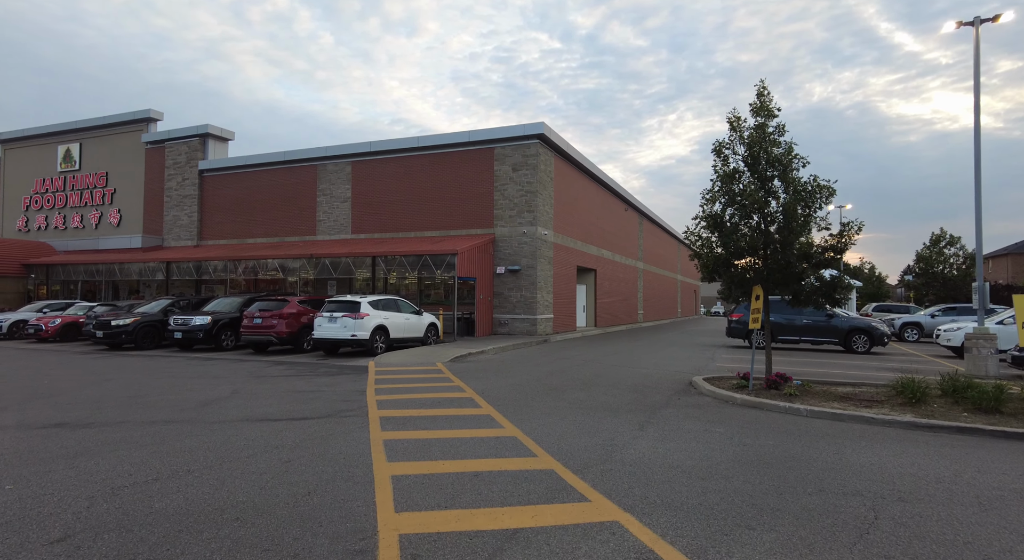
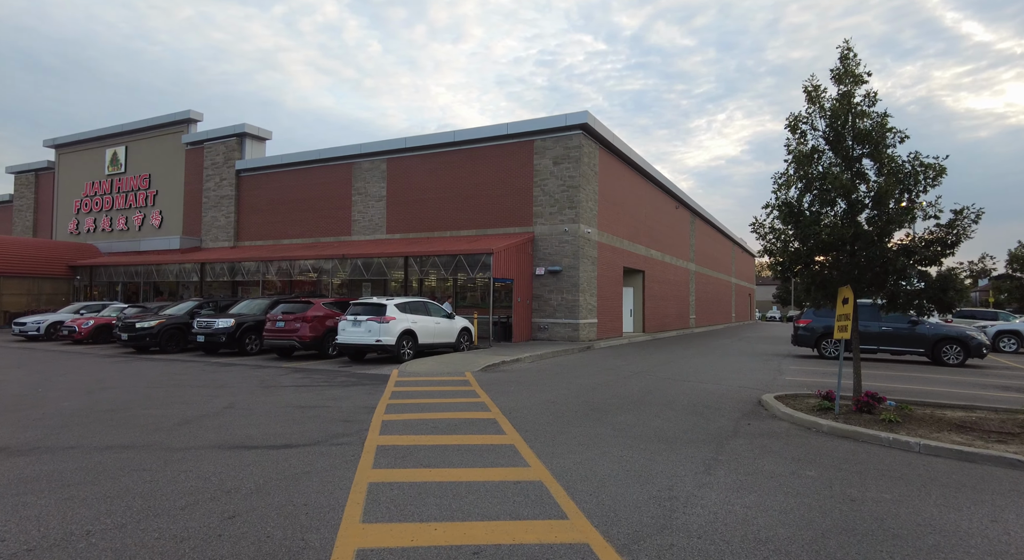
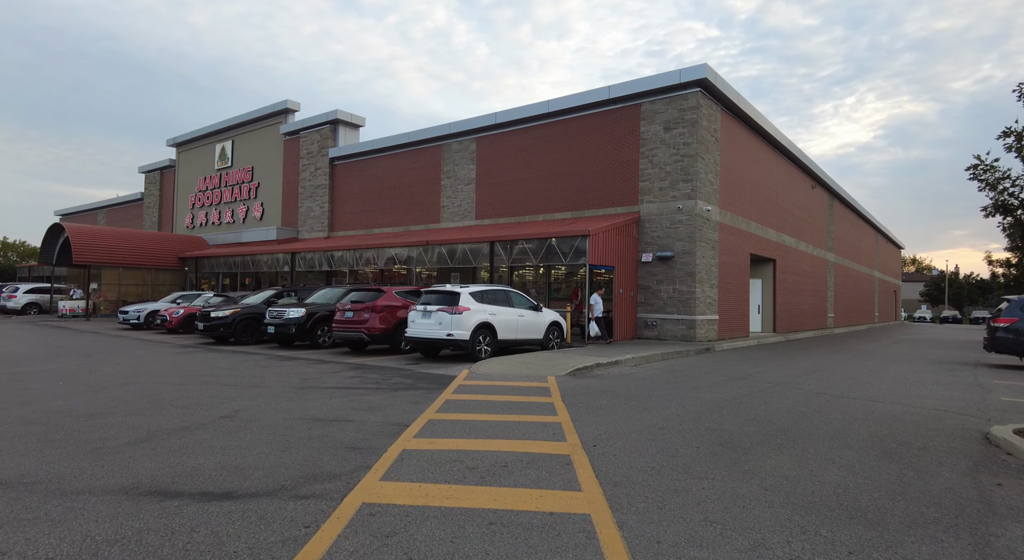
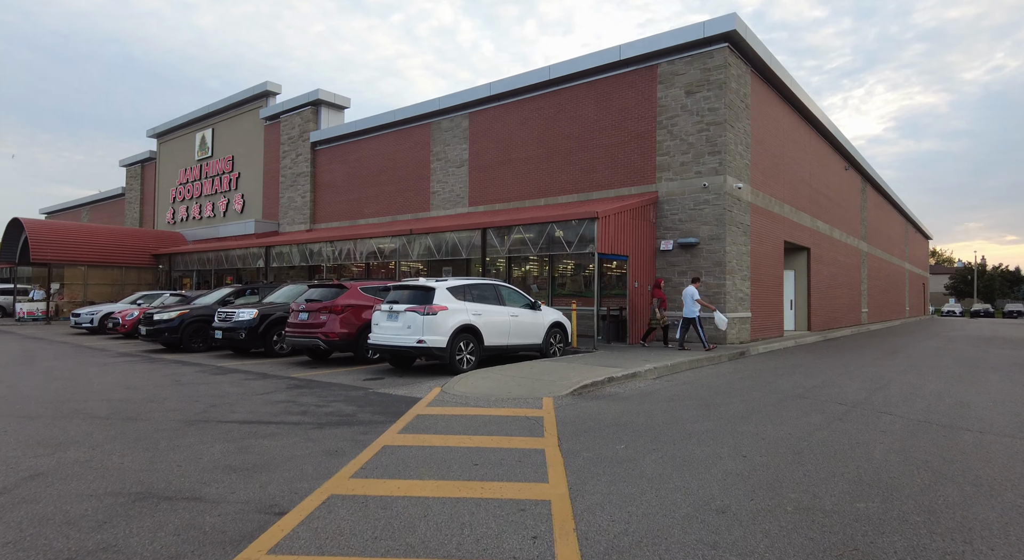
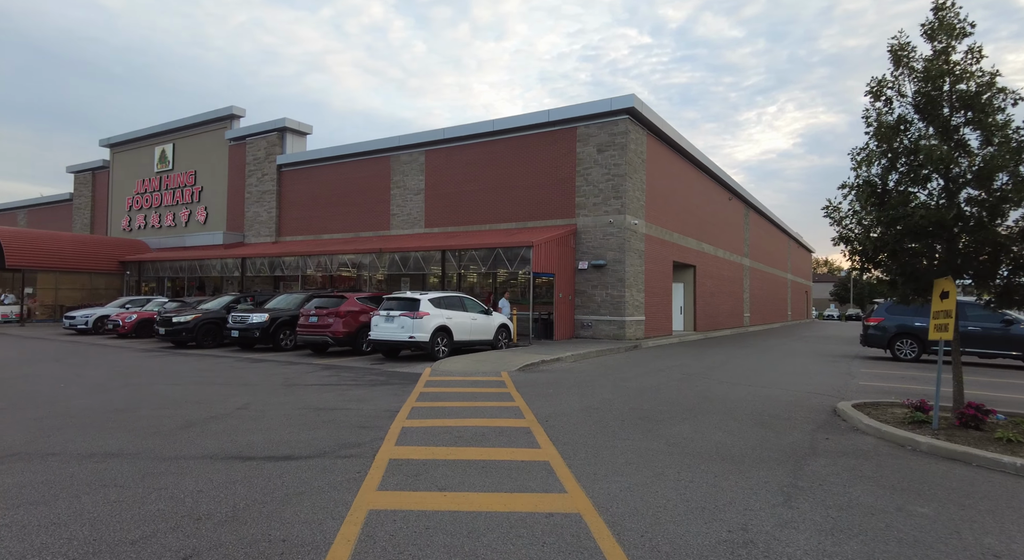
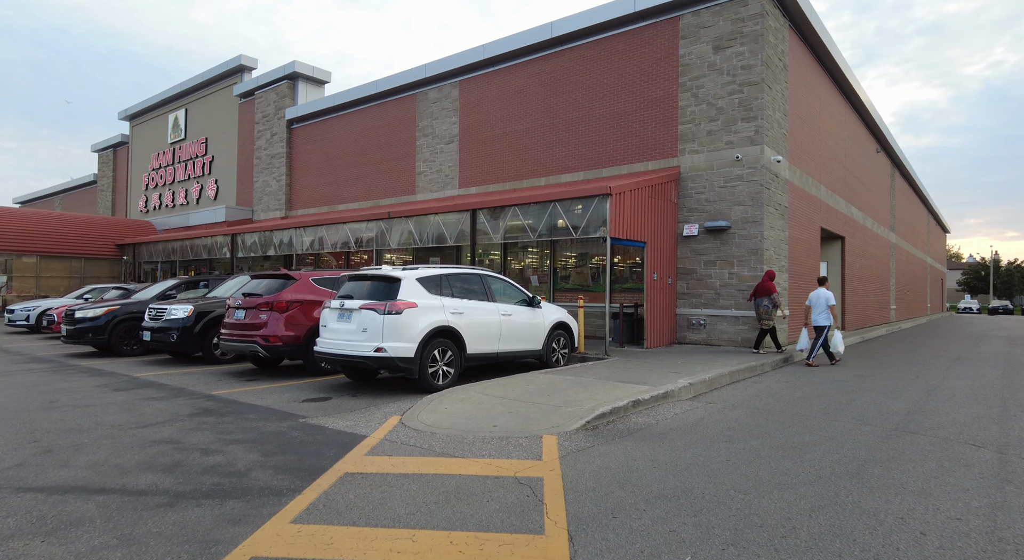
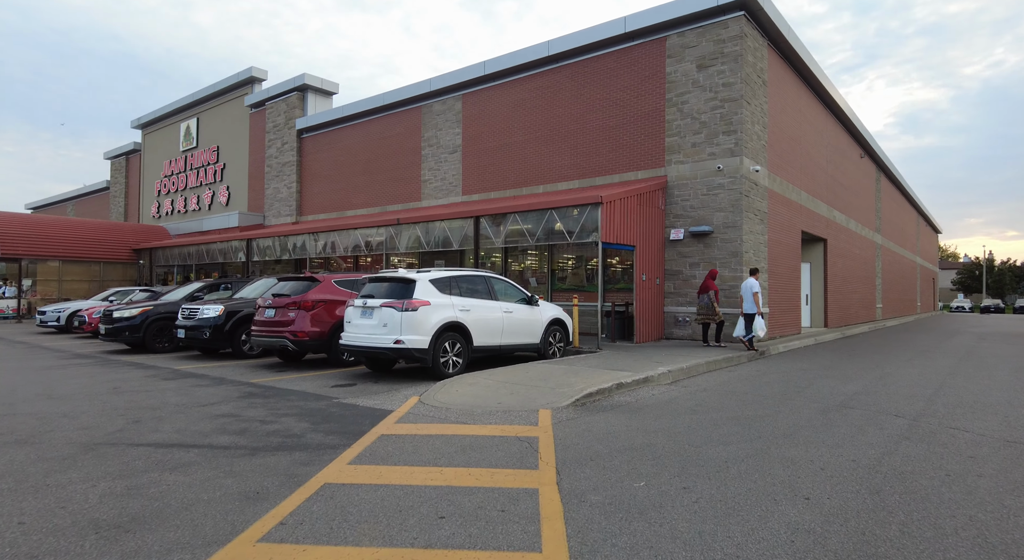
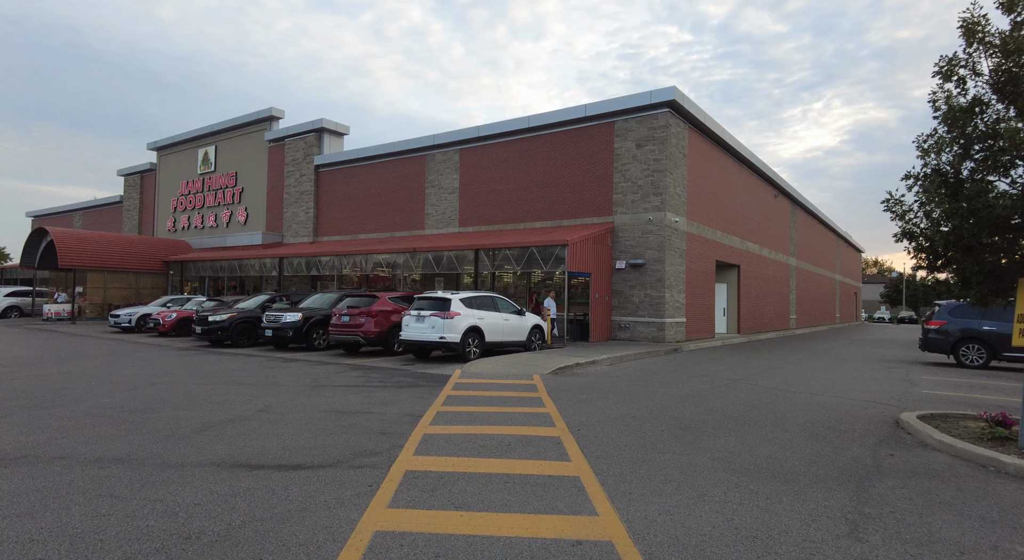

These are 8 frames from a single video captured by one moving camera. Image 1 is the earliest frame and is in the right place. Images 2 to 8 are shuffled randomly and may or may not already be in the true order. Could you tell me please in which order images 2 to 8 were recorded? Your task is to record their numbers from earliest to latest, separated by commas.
2, 5, 8, 3, 4, 7, 6
